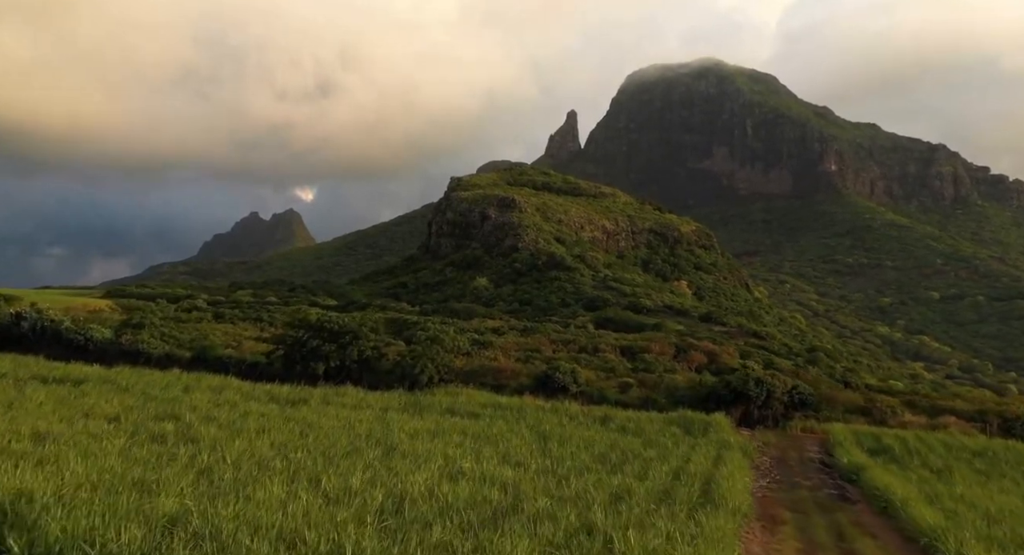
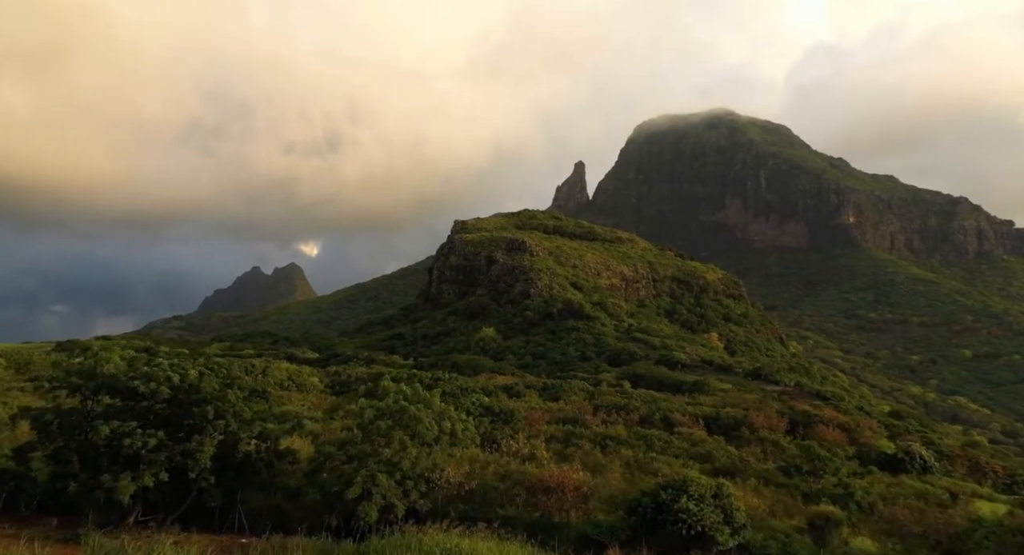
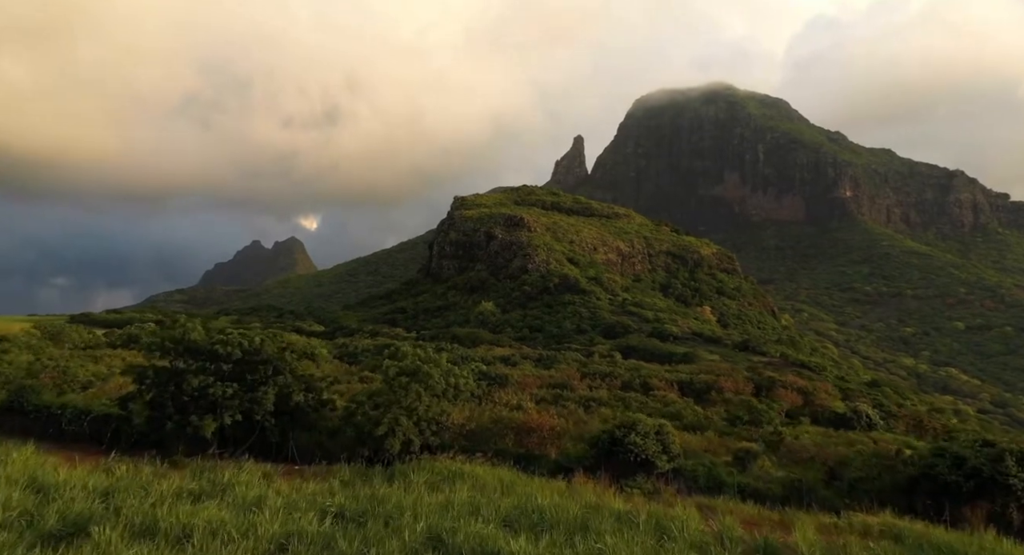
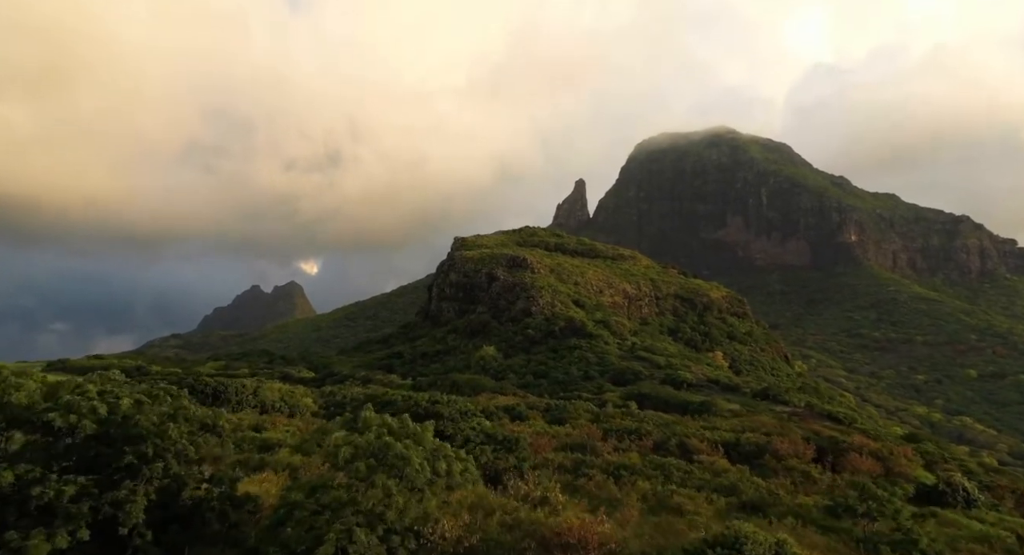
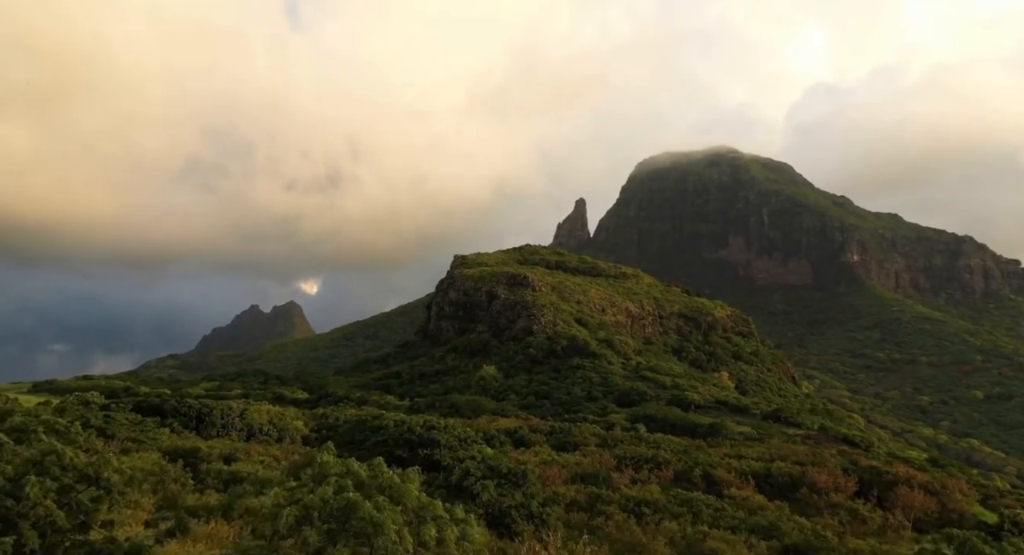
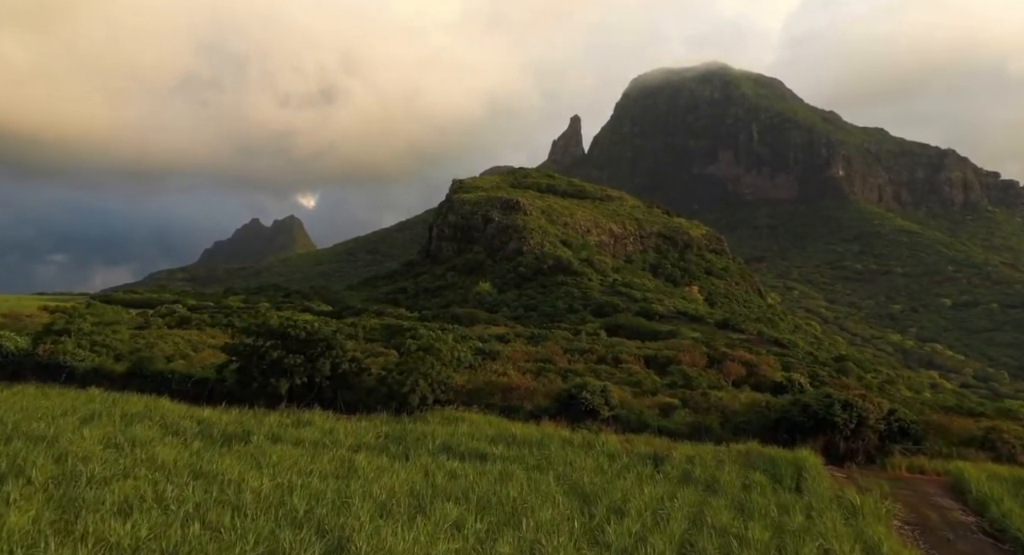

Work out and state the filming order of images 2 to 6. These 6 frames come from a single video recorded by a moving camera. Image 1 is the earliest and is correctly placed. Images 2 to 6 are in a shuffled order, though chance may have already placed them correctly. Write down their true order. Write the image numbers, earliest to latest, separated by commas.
6, 3, 2, 4, 5
